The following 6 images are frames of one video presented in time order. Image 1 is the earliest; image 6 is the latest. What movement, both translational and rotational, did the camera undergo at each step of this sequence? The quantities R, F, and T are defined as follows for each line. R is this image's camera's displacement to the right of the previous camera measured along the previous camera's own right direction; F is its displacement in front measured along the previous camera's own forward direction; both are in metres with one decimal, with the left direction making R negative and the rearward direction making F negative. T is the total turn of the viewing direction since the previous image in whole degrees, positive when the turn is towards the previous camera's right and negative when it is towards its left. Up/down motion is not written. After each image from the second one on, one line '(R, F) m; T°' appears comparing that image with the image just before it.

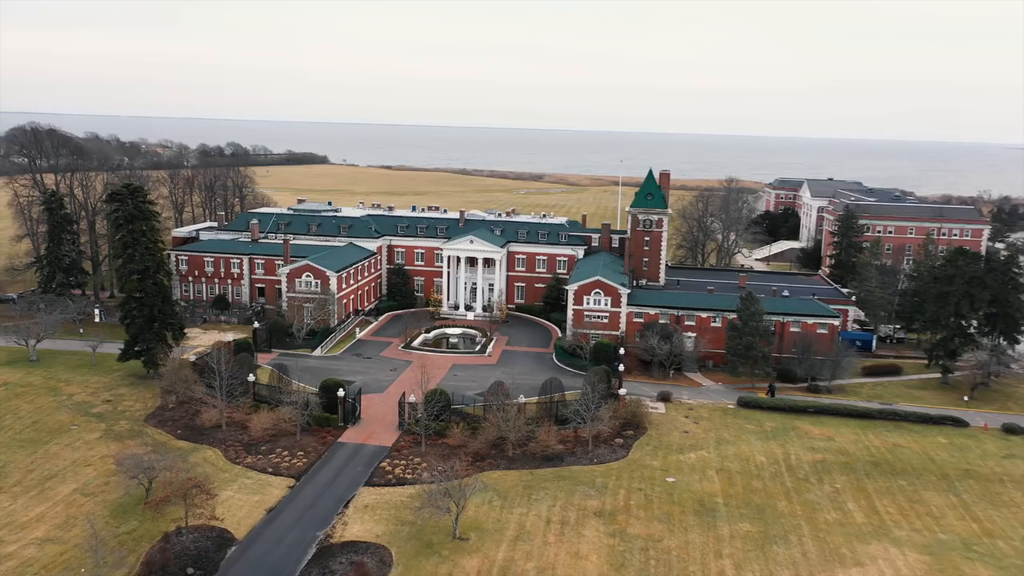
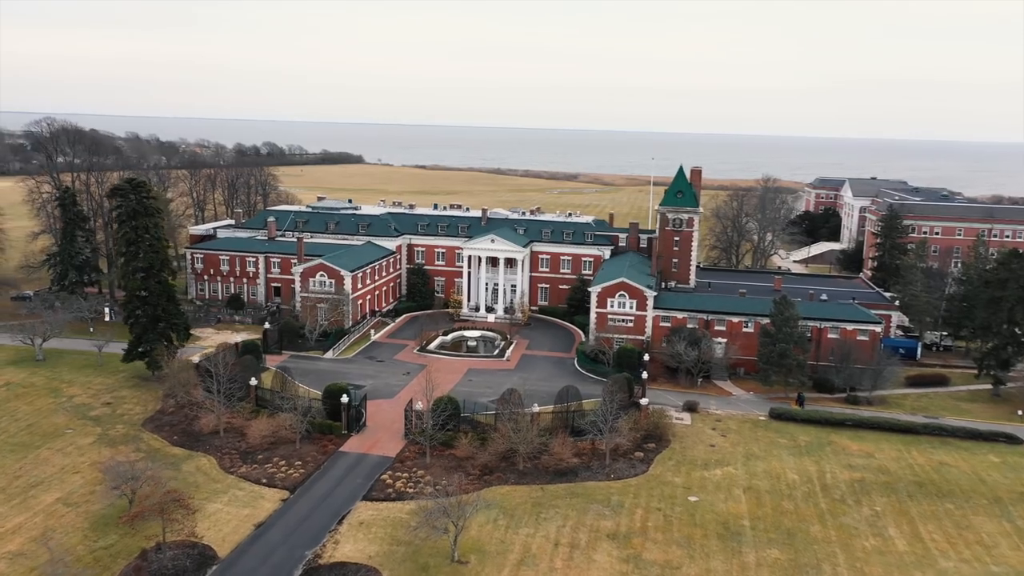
(+1.2, +2.9) m; -3°
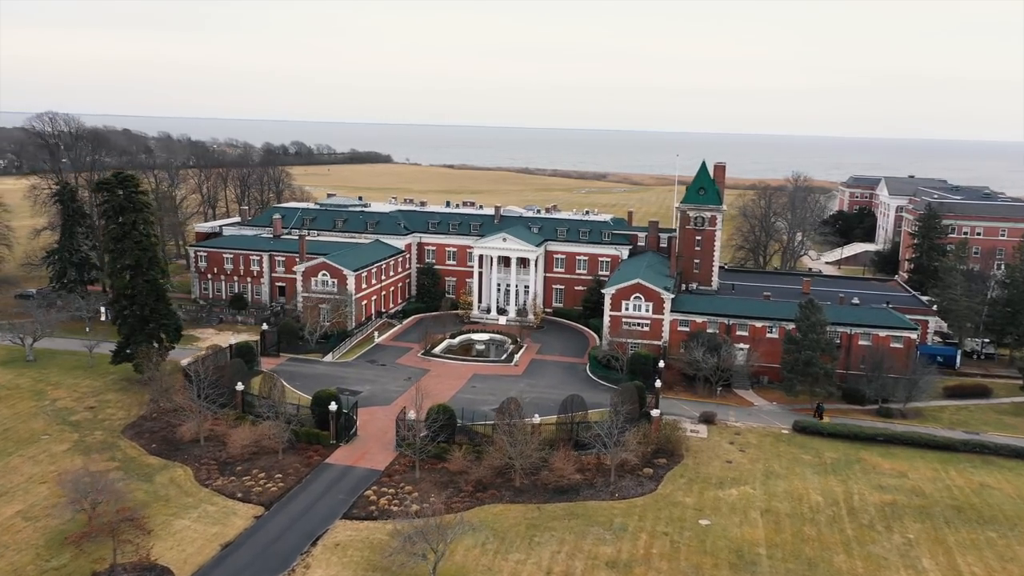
(+1.6, +3.2) m; -2°
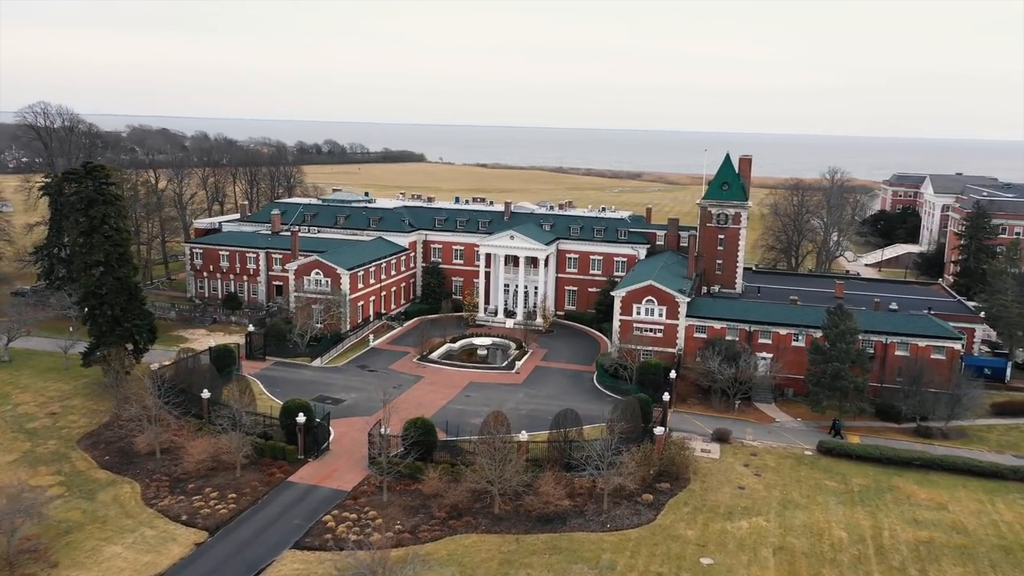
(+2.4, +4.3) m; -3°
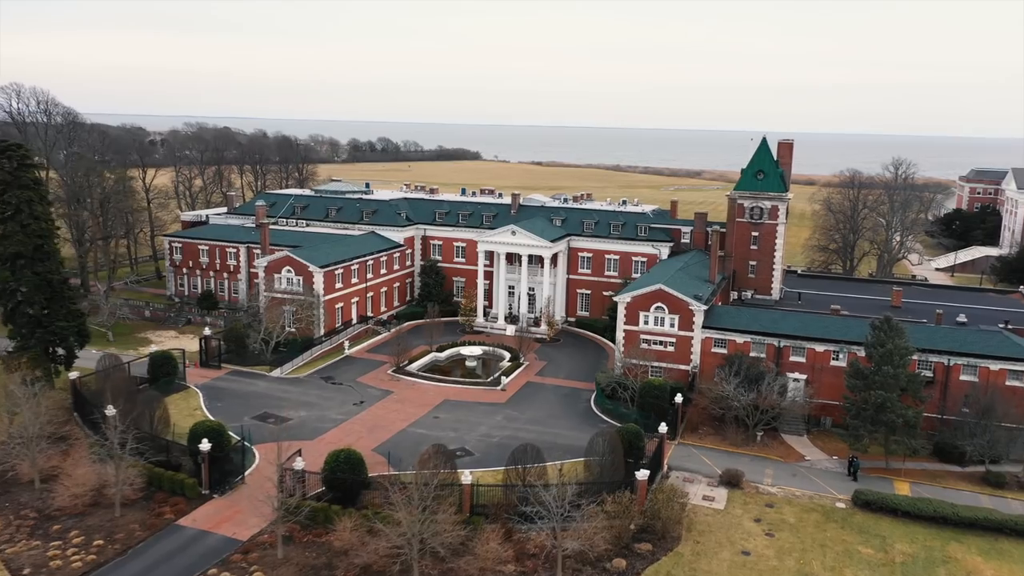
(+4.3, +7.7) m; -4°
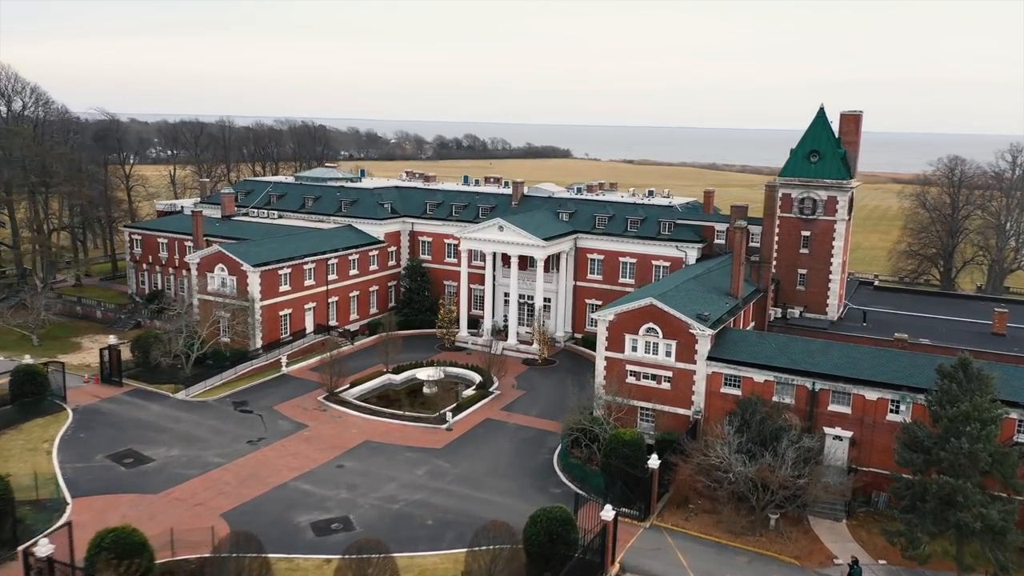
(+6.3, +10.9) m; -7°
